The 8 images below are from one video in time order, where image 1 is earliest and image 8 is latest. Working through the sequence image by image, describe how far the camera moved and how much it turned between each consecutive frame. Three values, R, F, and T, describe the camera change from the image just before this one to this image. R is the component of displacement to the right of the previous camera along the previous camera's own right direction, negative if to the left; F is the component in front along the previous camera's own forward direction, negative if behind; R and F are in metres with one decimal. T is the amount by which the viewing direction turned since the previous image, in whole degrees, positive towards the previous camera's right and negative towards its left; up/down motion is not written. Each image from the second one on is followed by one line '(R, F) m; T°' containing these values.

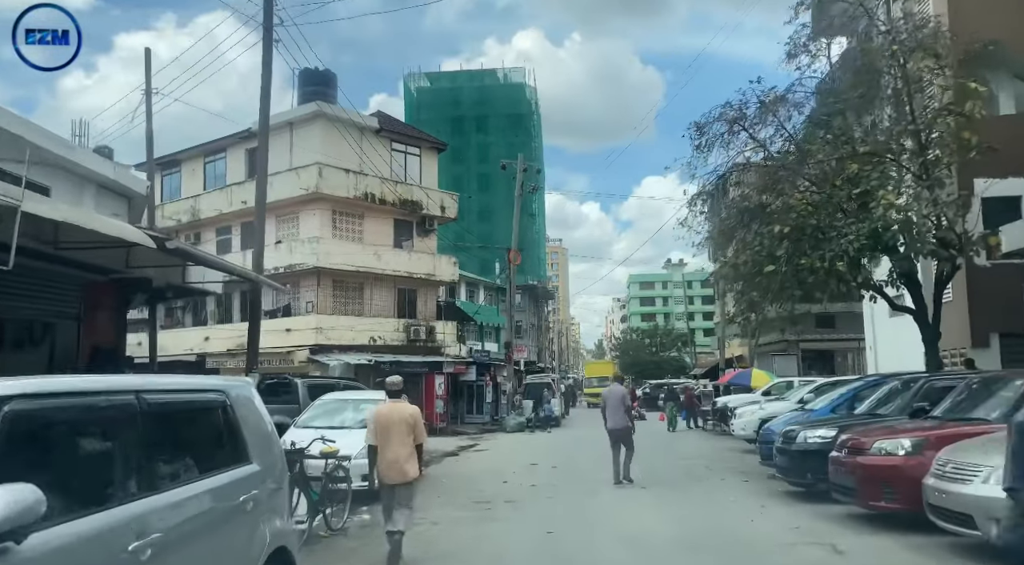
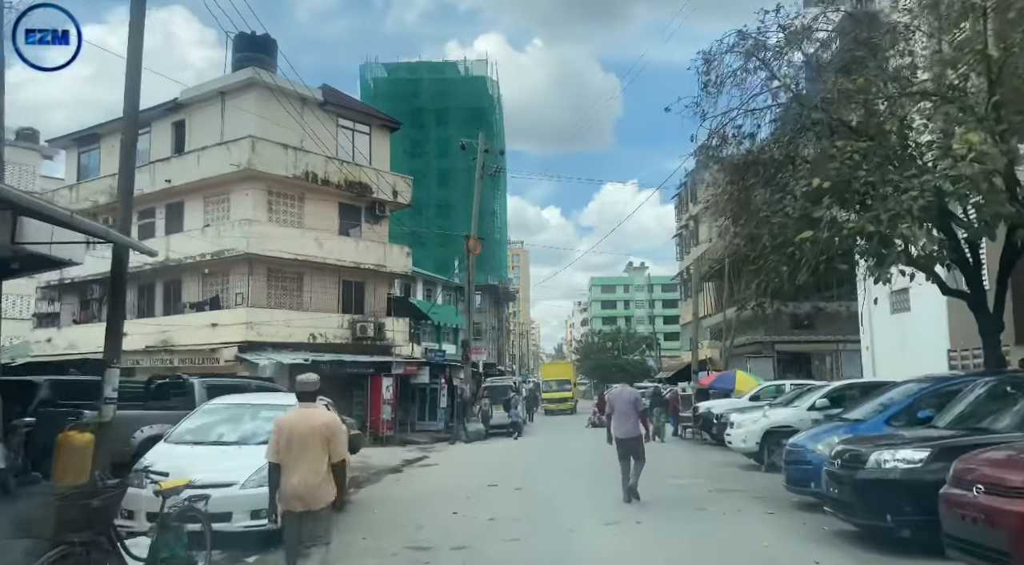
(+0.1, +3.0) m; +3°
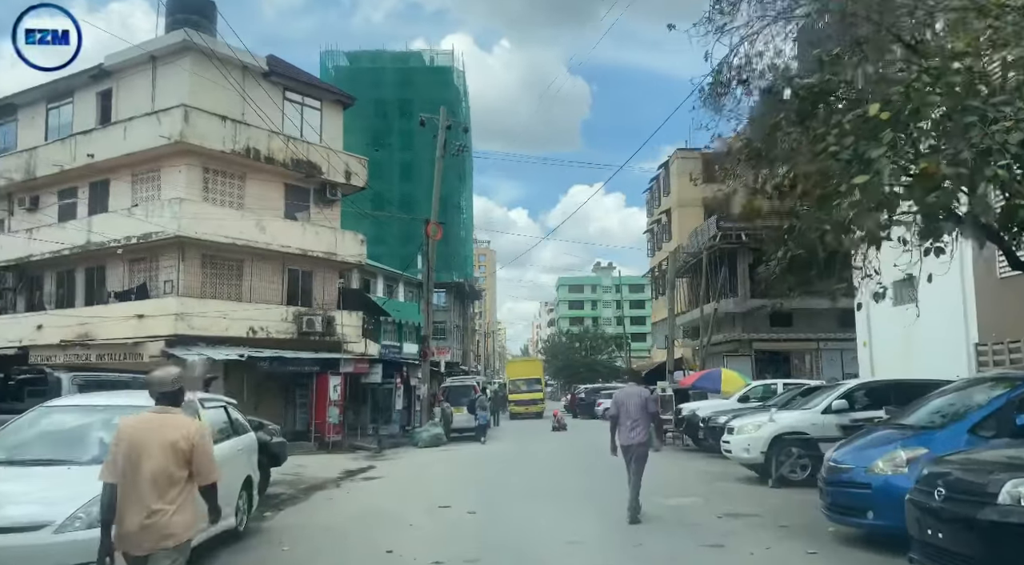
(+0.1, +2.4) m; +3°
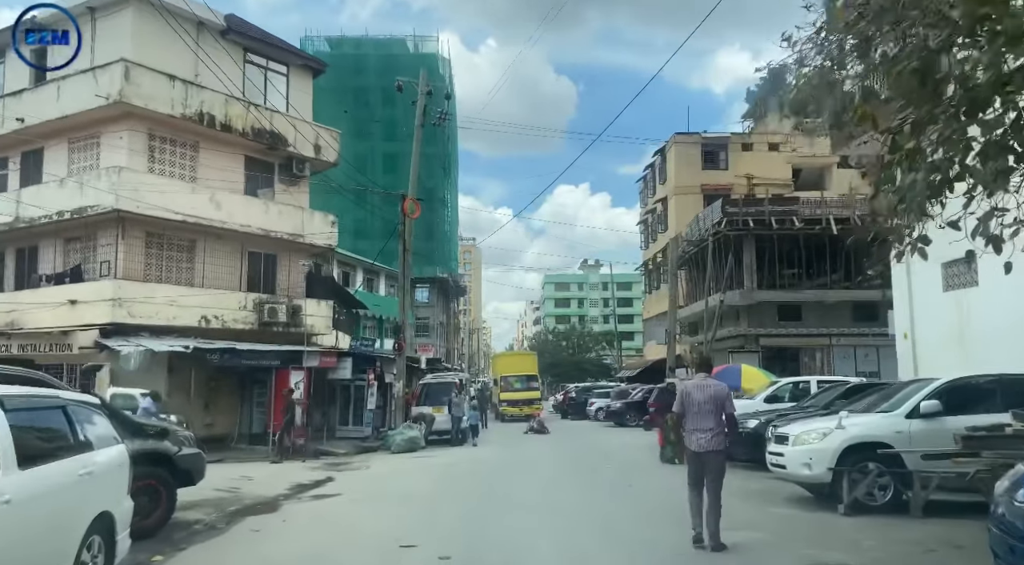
(-0.1, +2.8) m; +1°
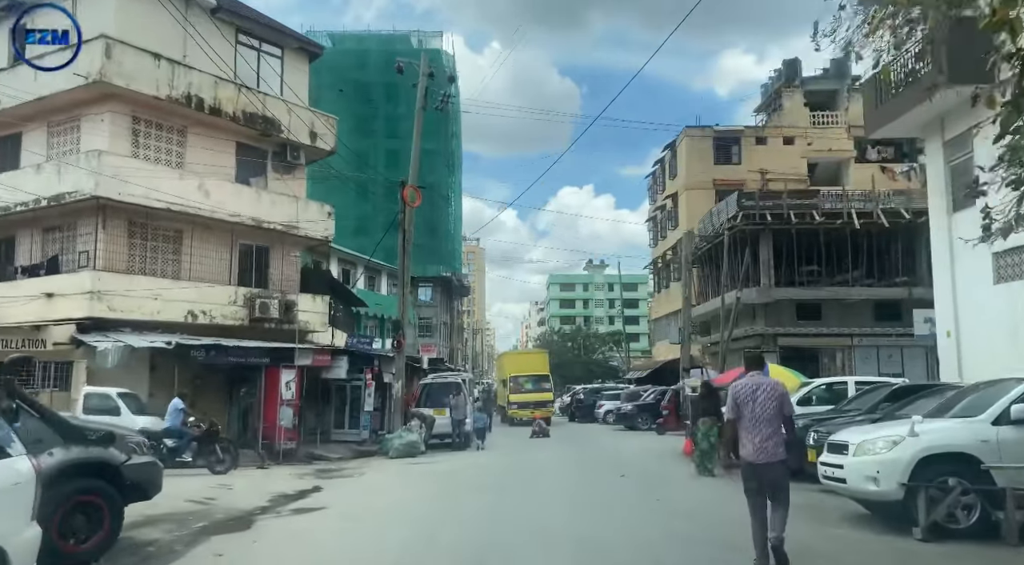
(-0.1, +1.4) m; 0°
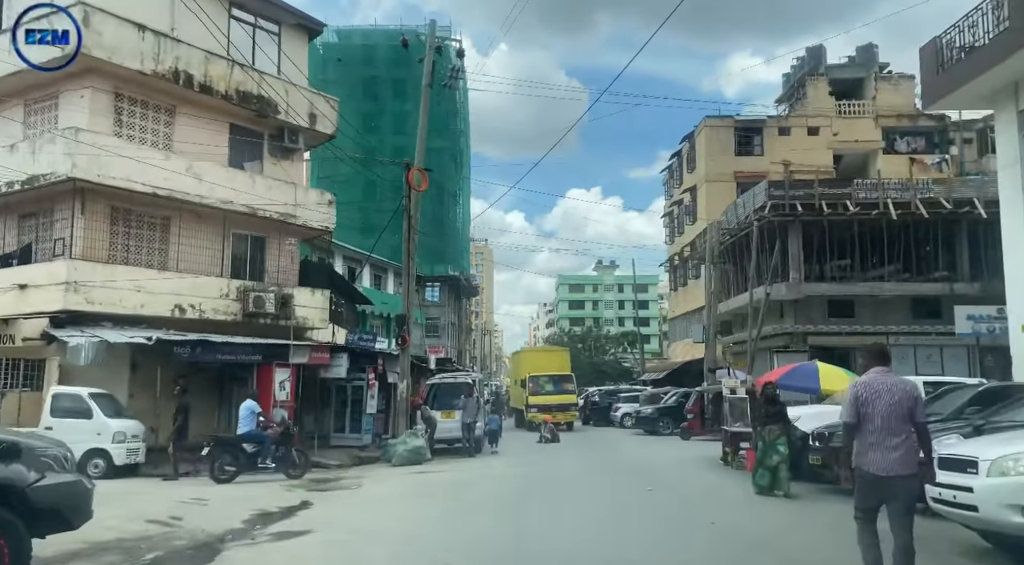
(-0.2, +1.7) m; -1°
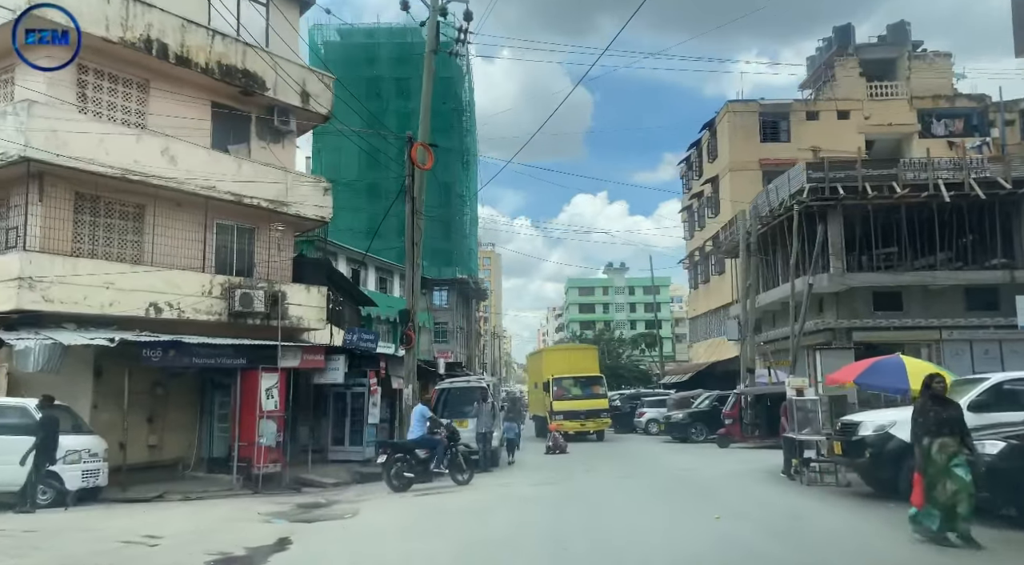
(-0.3, +2.3) m; -1°
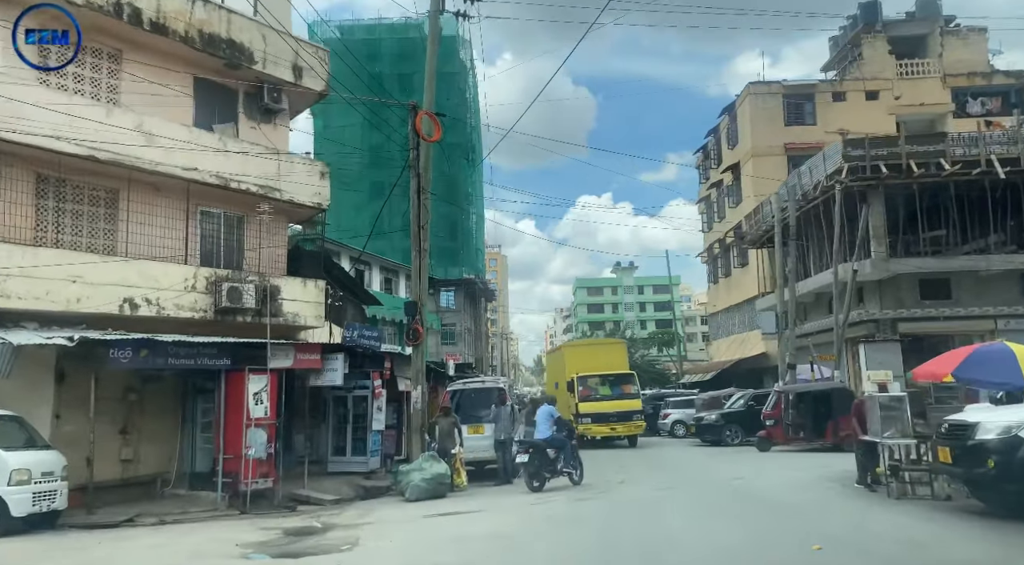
(-0.3, +1.9) m; 0°
